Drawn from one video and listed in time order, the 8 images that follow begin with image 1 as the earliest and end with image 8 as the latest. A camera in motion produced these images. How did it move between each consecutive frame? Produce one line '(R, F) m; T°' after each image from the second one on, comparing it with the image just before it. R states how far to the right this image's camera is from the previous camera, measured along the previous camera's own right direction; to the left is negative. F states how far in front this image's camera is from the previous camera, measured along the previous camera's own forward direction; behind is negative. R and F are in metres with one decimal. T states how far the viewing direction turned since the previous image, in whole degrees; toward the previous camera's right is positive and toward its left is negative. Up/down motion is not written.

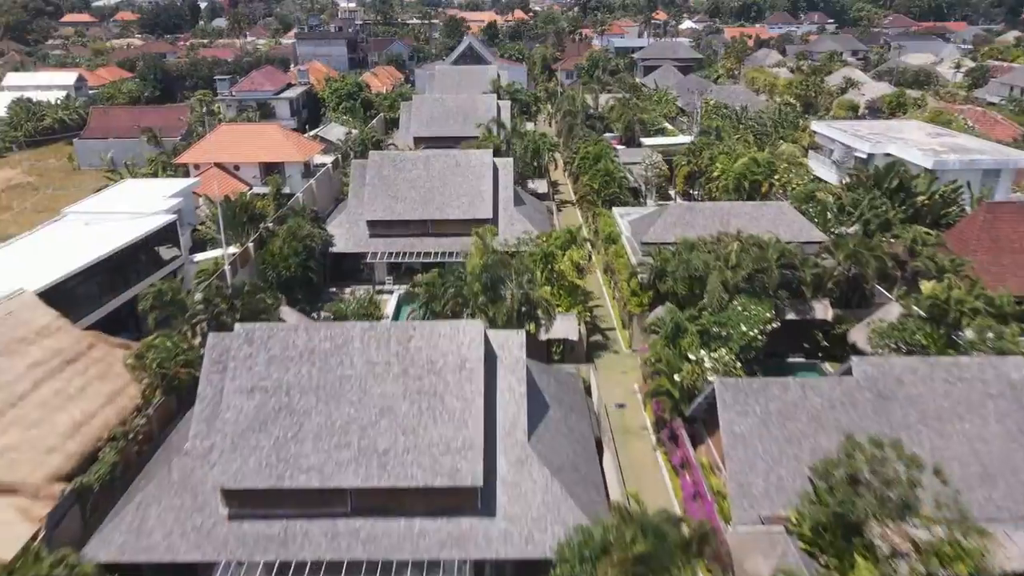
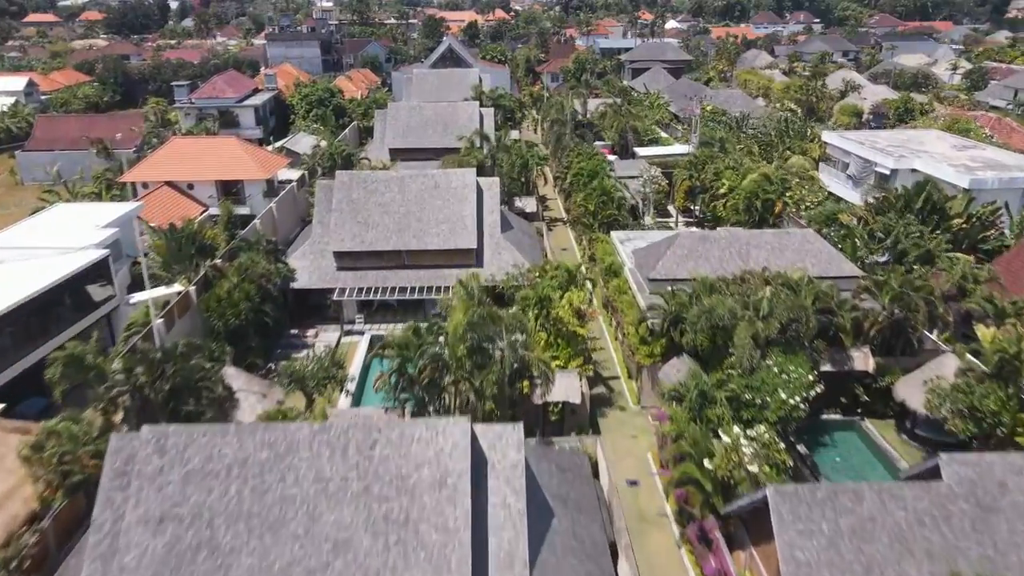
(-0.2, +4.8) m; +1°
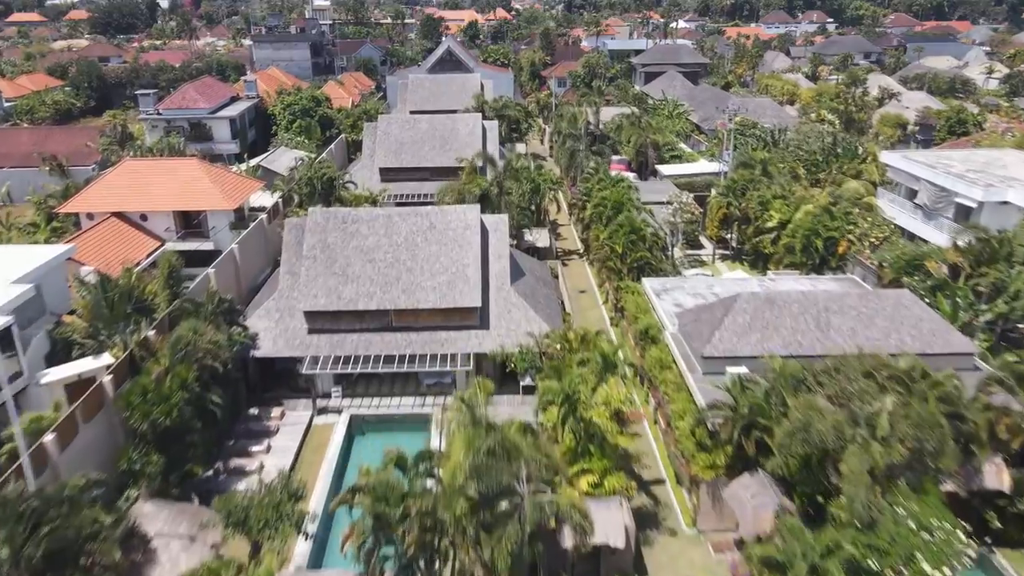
(-0.5, +6.8) m; 0°
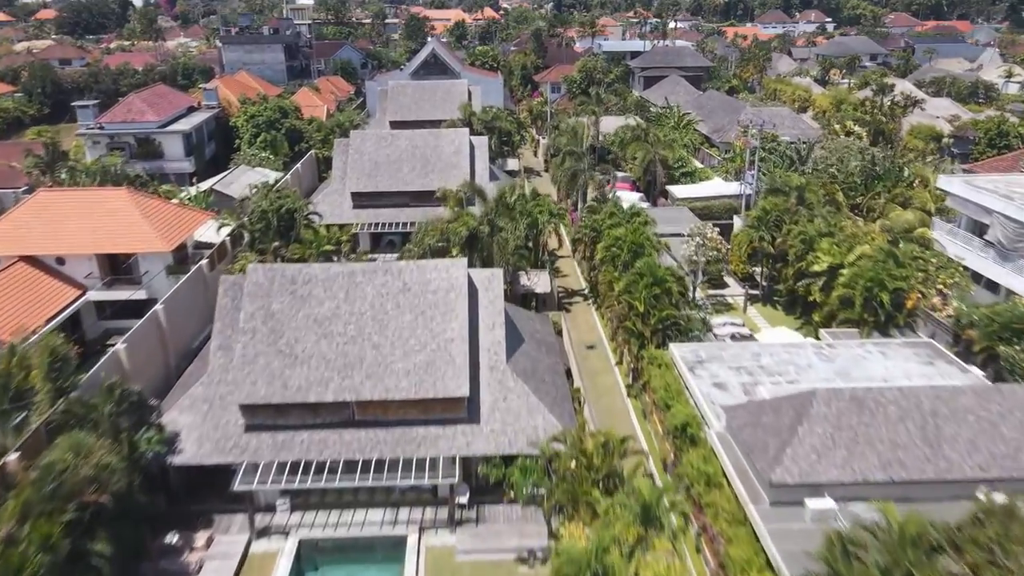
(-0.2, +6.5) m; +1°
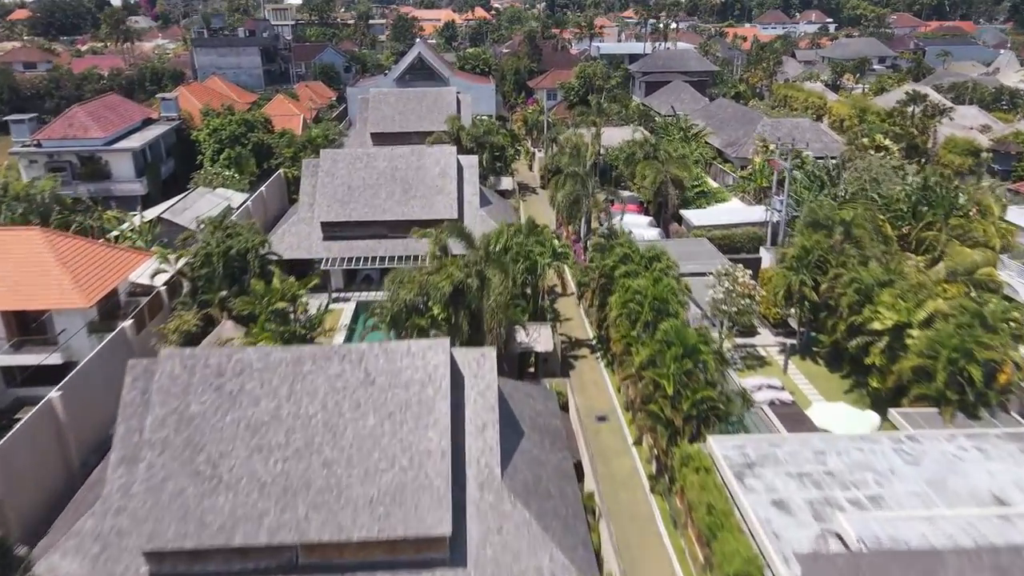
(-0.1, +5.6) m; +1°
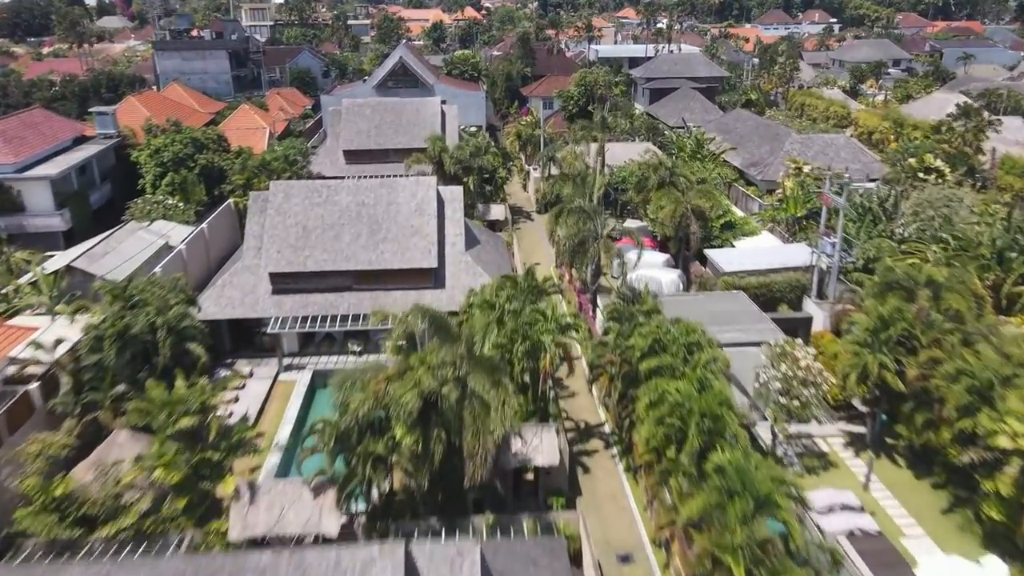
(0.0, +7.0) m; +1°
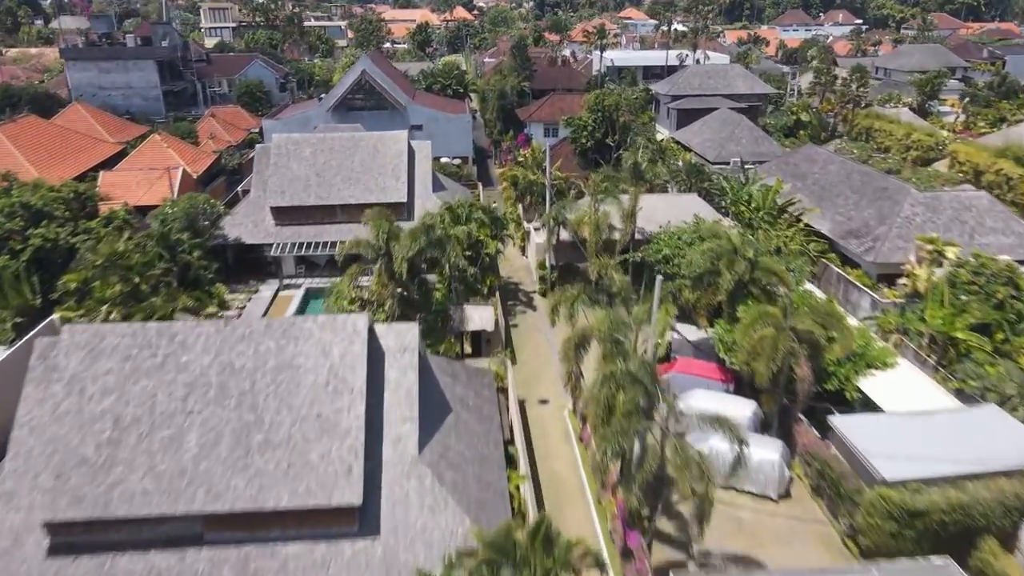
(+0.1, +14.6) m; 0°
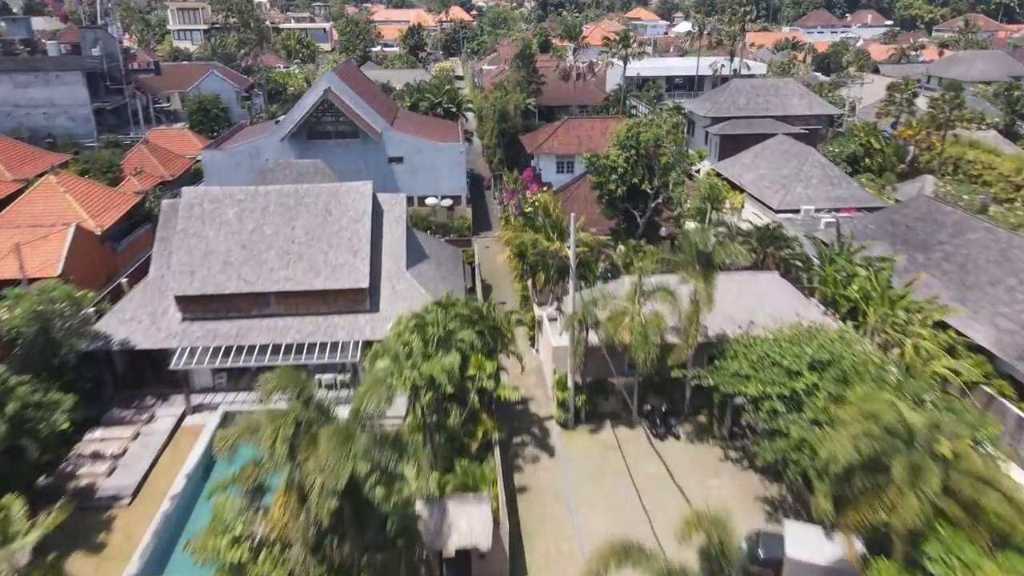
(-0.2, +11.2) m; 0°
